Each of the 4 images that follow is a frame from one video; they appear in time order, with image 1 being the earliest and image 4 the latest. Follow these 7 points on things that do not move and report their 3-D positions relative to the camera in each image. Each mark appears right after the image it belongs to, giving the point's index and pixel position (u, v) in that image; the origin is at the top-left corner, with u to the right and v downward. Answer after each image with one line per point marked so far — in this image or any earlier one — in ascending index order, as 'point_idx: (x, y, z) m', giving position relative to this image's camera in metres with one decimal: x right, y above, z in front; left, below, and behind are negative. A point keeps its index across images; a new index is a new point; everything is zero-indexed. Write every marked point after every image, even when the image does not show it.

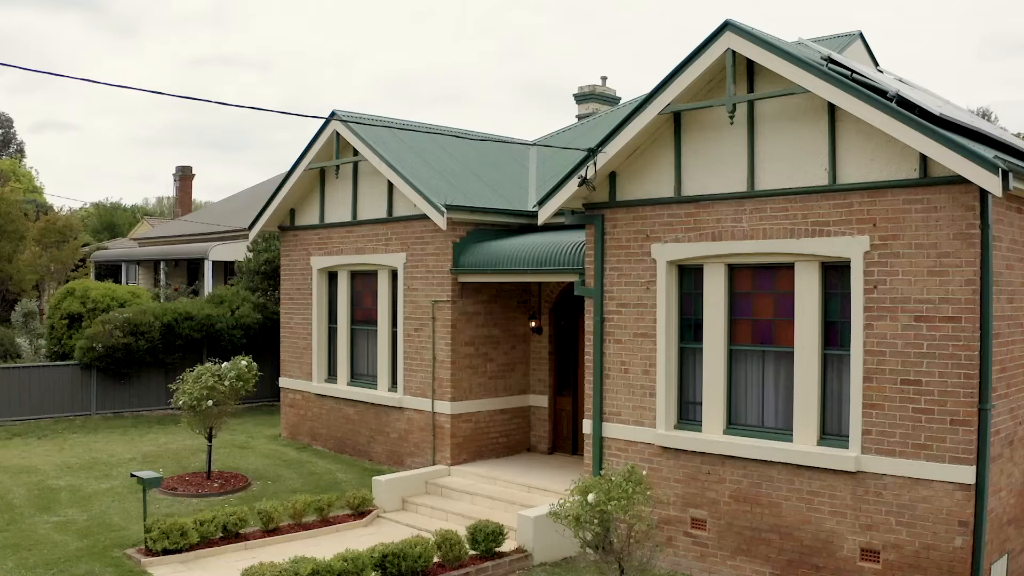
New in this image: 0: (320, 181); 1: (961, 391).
0: (-3.5, +2.0, +16.6) m
1: (+4.2, -0.9, +8.4) m
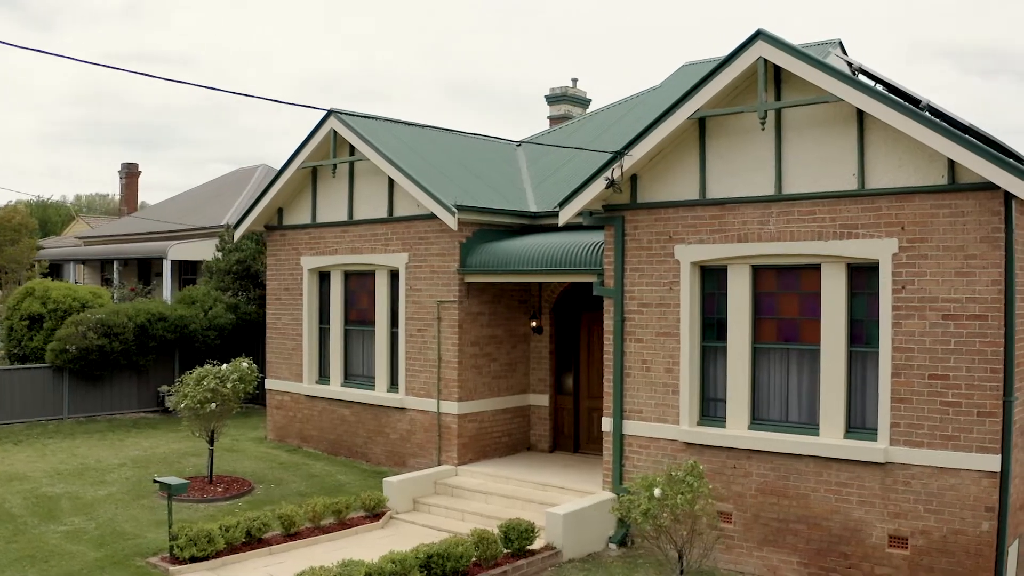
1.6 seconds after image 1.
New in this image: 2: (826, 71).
0: (-3.6, +2.0, +16.5) m
1: (+4.7, -0.9, +9.0) m
2: (+3.3, +2.3, +9.6) m
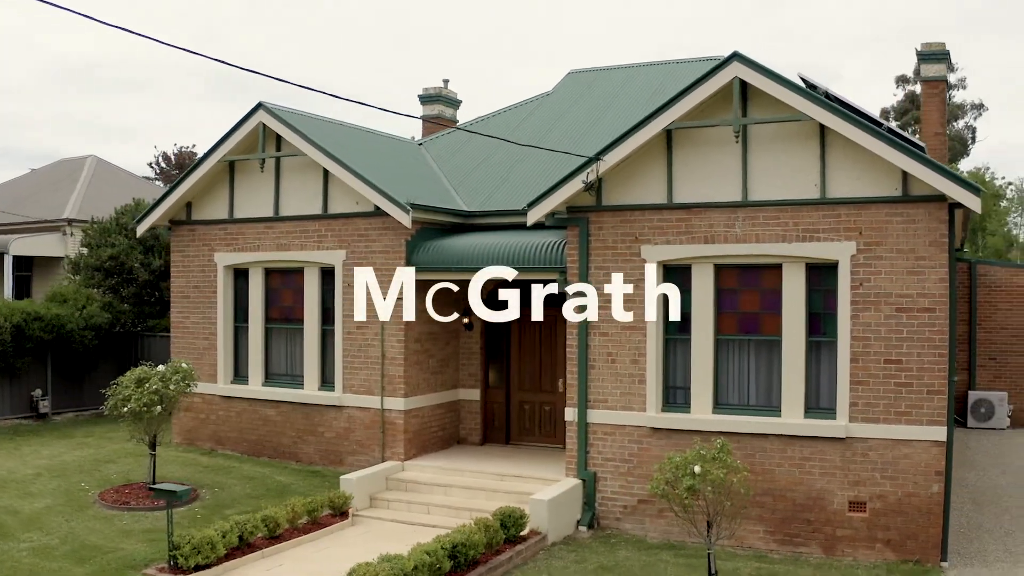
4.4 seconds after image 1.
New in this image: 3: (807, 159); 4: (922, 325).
0: (-5.0, +2.0, +15.9) m
1: (+4.9, -0.9, +10.5) m
2: (+3.4, +2.3, +10.8) m
3: (+3.6, +1.6, +11.1) m
4: (+4.8, -0.4, +10.6) m
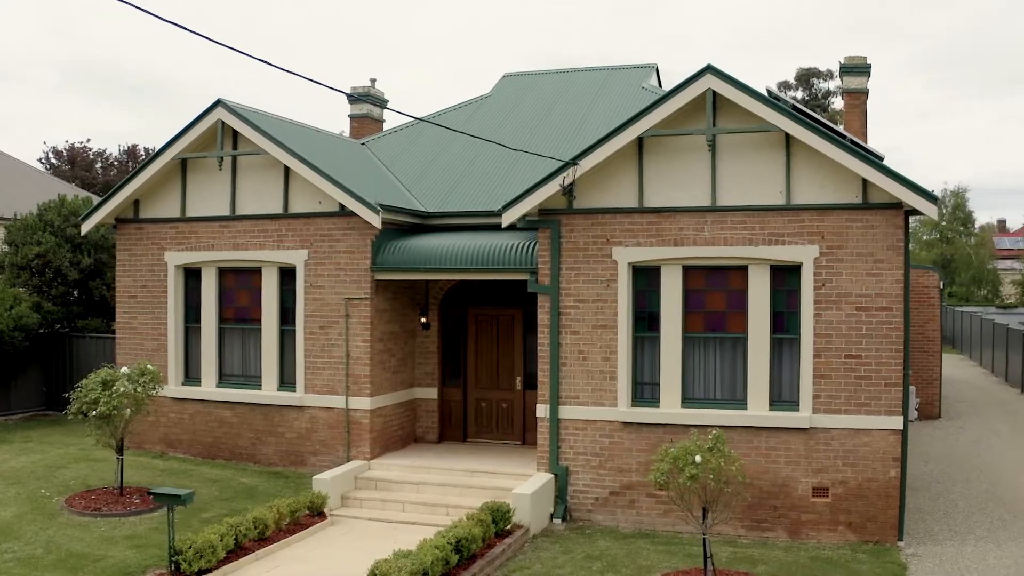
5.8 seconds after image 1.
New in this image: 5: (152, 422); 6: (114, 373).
0: (-5.7, +2.0, +15.5) m
1: (+4.7, -0.9, +11.4) m
2: (+3.2, +2.3, +11.5) m
3: (+3.4, +1.6, +11.9) m
4: (+4.6, -0.4, +11.4) m
5: (-6.3, -2.4, +15.9) m
6: (-5.5, -1.2, +12.5) m
